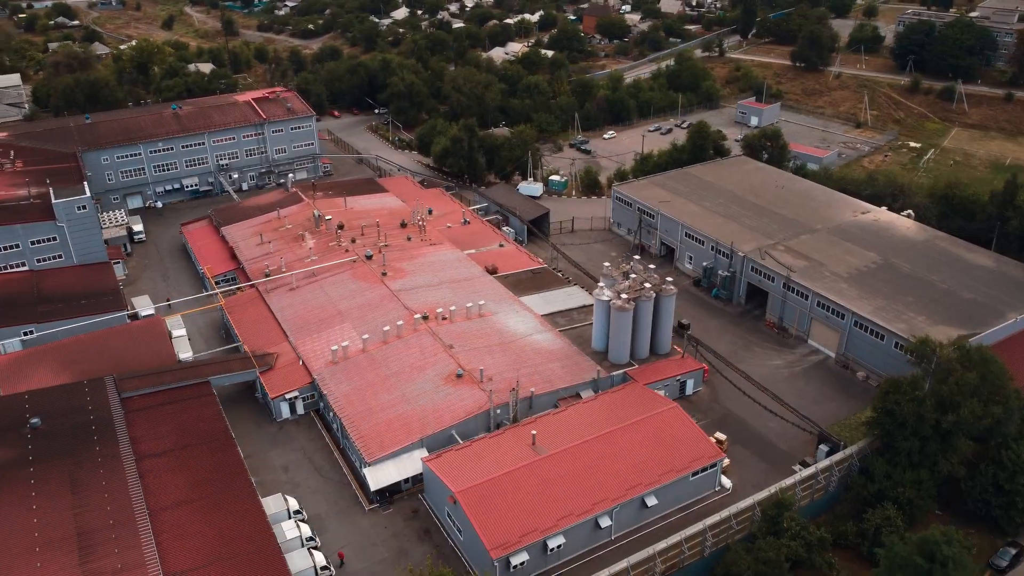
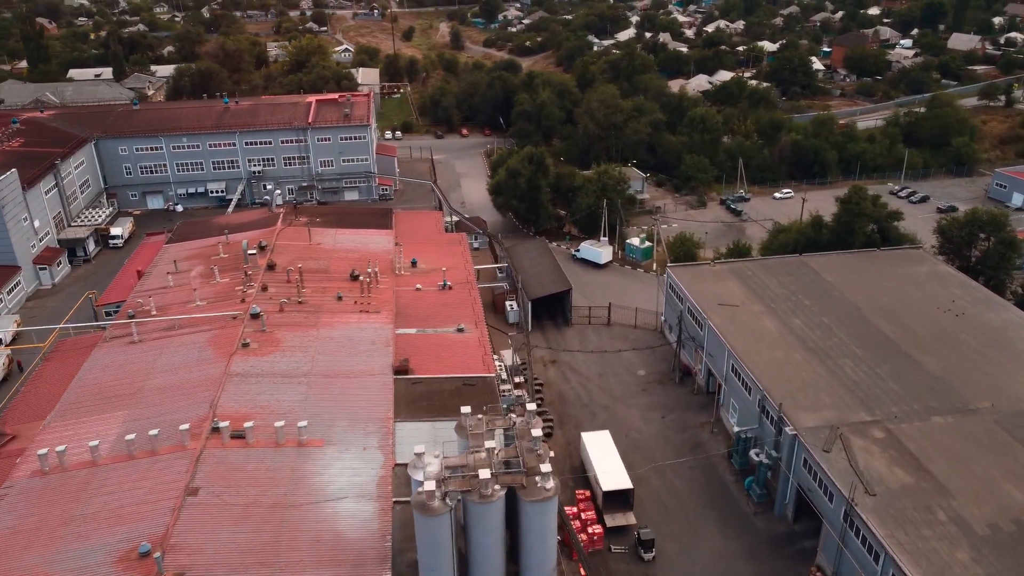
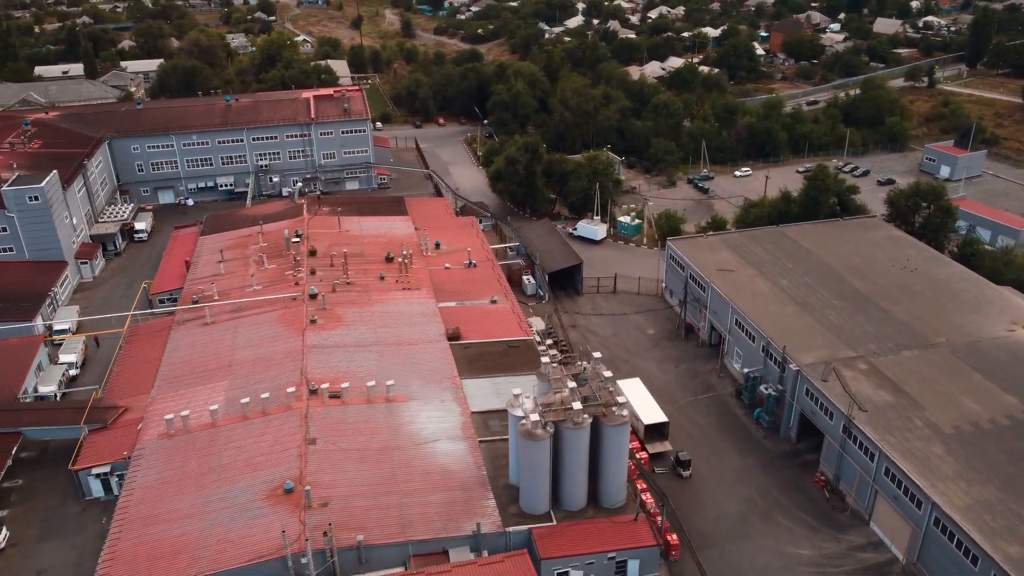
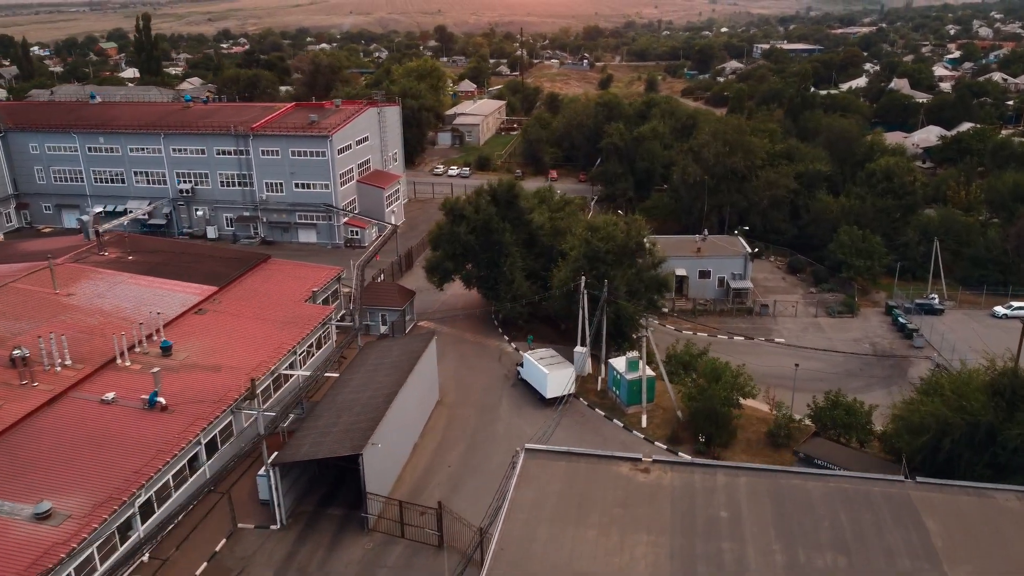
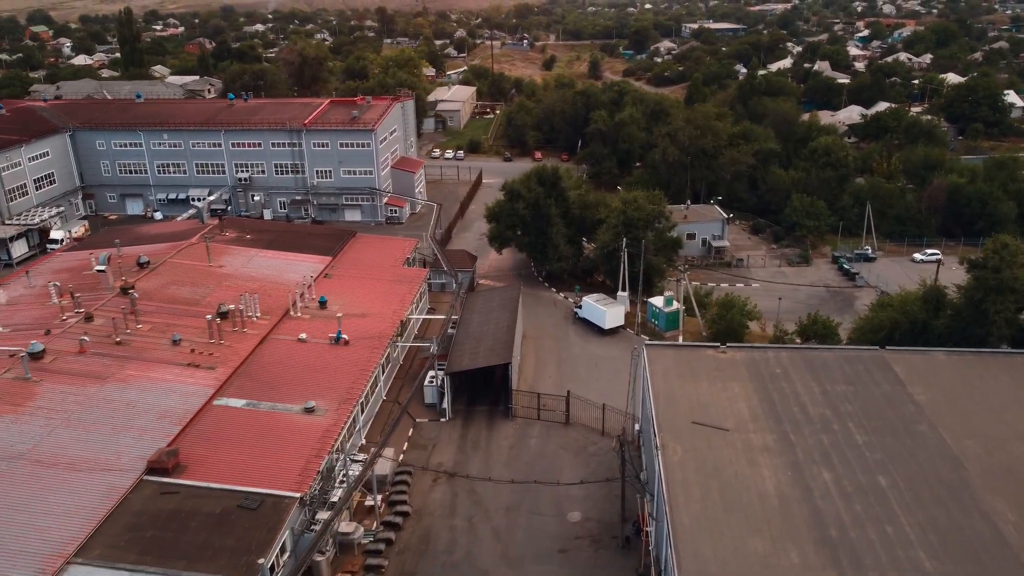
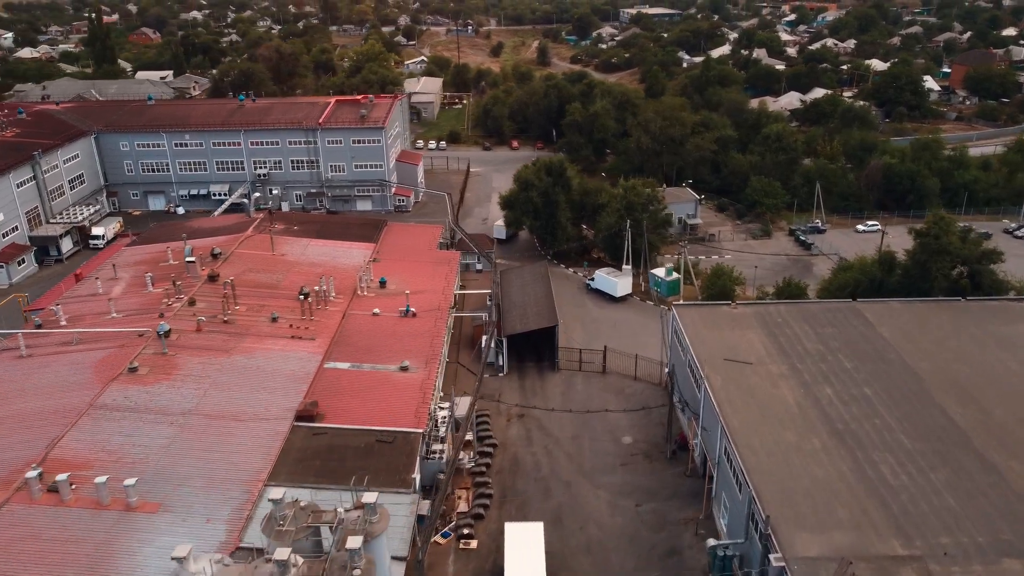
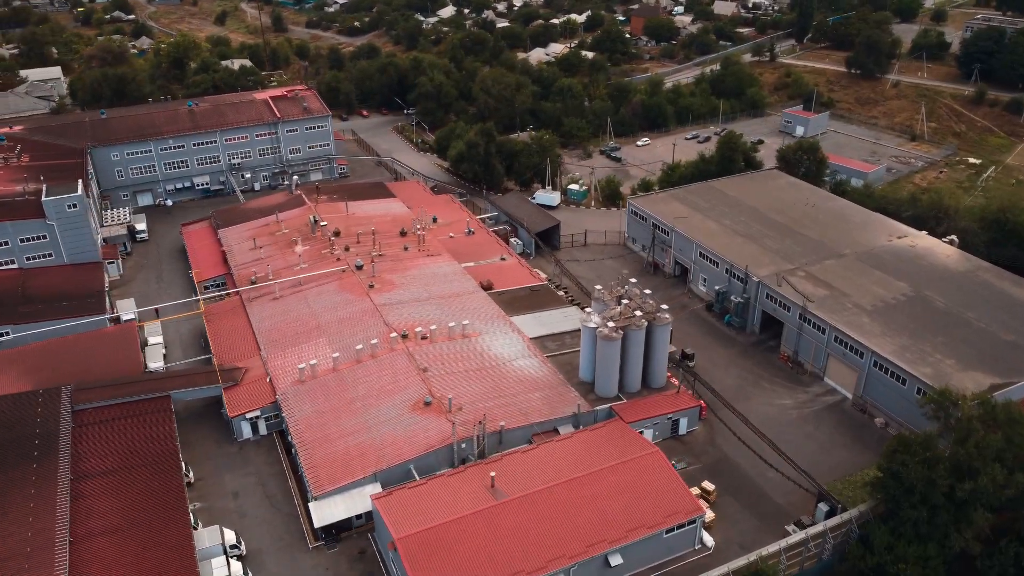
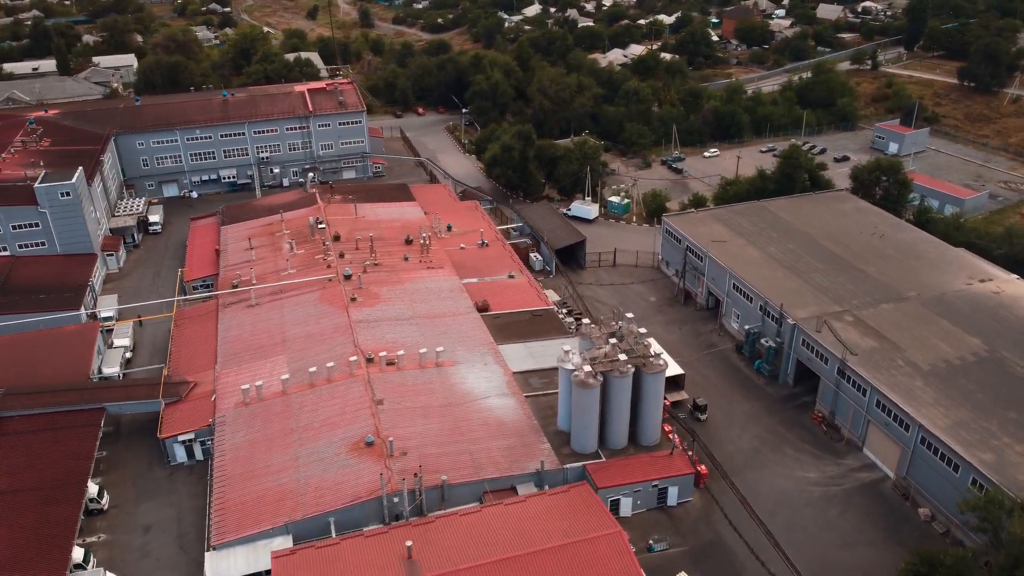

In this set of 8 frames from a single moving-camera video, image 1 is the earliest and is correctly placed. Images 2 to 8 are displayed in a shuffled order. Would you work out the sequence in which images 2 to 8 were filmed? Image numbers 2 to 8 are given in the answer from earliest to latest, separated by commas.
7, 8, 3, 2, 6, 5, 4
